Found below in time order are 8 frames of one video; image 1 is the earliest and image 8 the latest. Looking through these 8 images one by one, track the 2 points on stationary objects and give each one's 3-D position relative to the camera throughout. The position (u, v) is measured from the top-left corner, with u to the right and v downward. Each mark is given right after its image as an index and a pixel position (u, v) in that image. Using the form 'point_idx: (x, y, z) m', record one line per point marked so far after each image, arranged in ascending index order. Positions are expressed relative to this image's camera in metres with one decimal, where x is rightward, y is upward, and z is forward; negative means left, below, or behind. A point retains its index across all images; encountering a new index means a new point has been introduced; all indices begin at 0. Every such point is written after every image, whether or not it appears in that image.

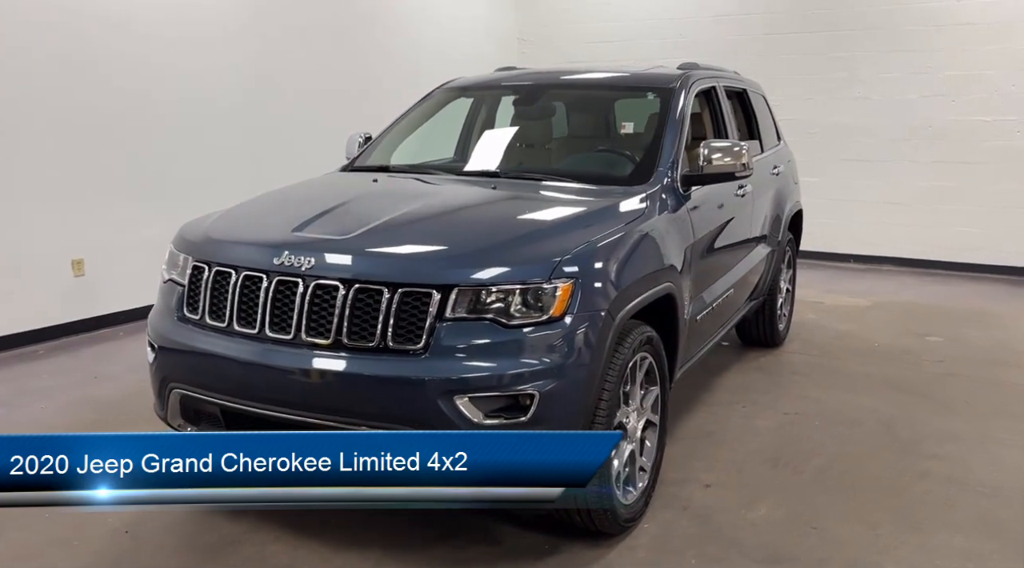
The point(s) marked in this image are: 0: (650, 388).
0: (+0.5, -0.4, +2.9) m
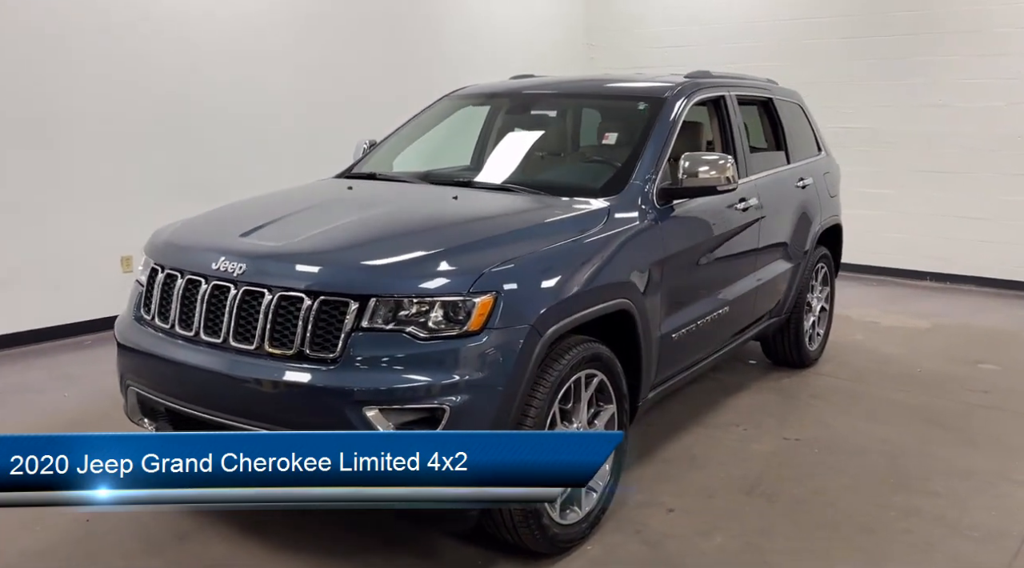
0: (+0.3, -0.4, +2.8) m
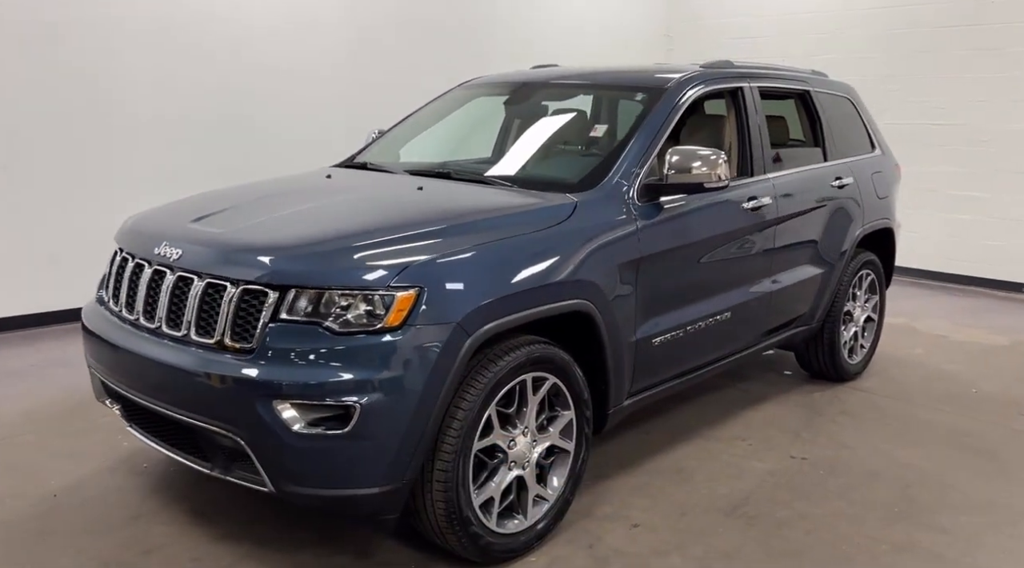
0: (+0.2, -0.4, +2.6) m
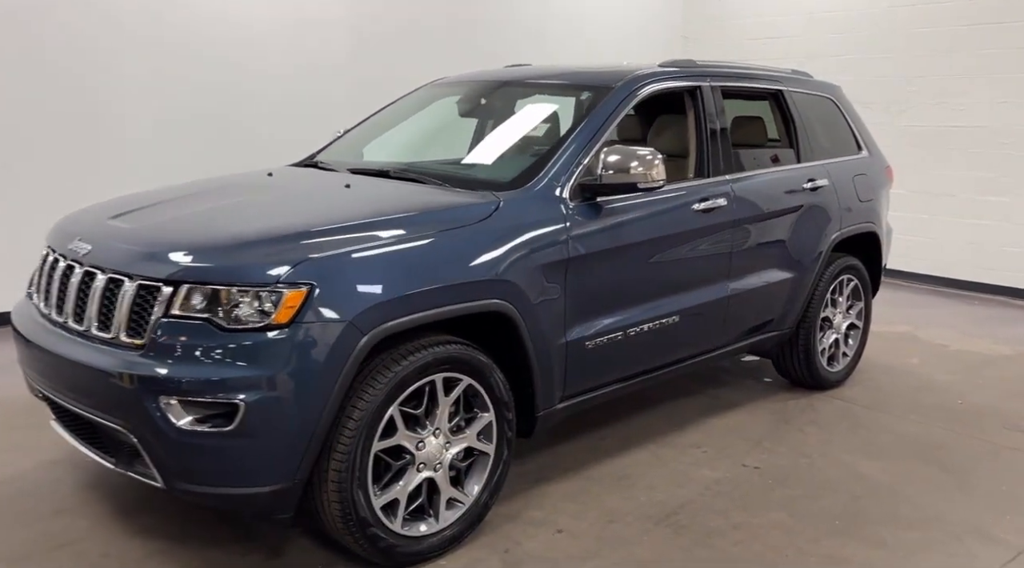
0: (-0.1, -0.4, +2.6) m
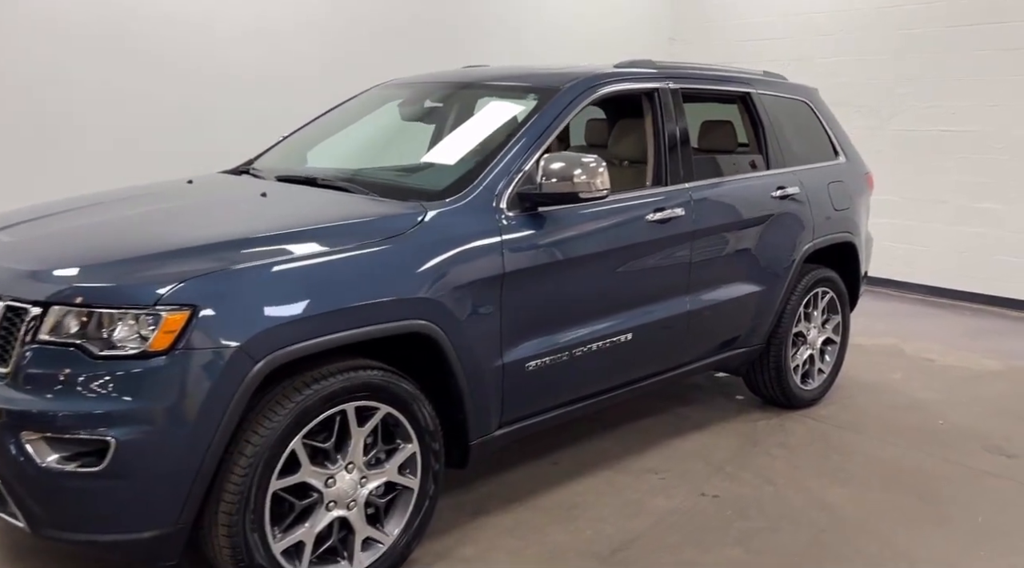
0: (-0.3, -0.5, +2.4) m
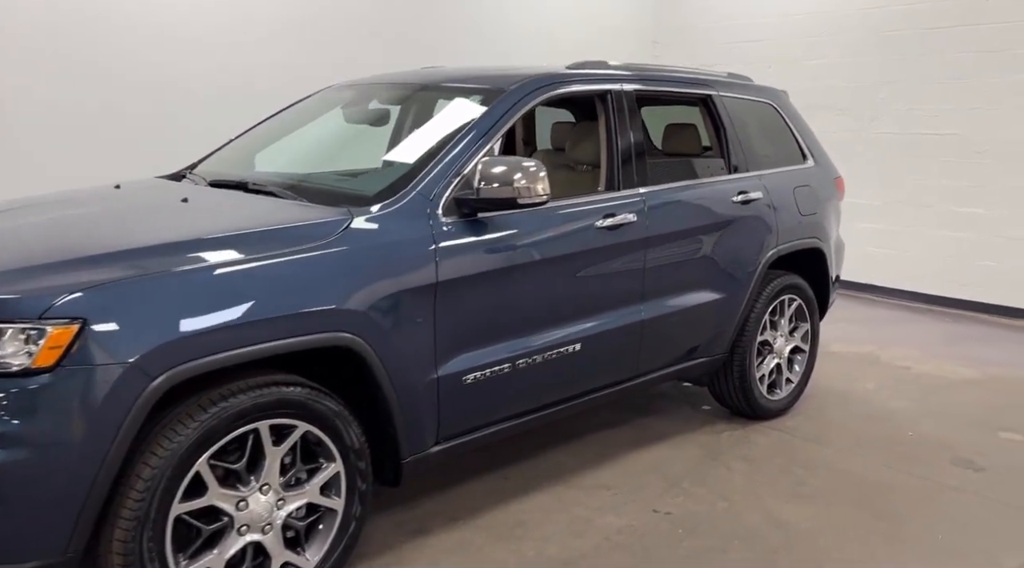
0: (-0.5, -0.5, +2.3) m
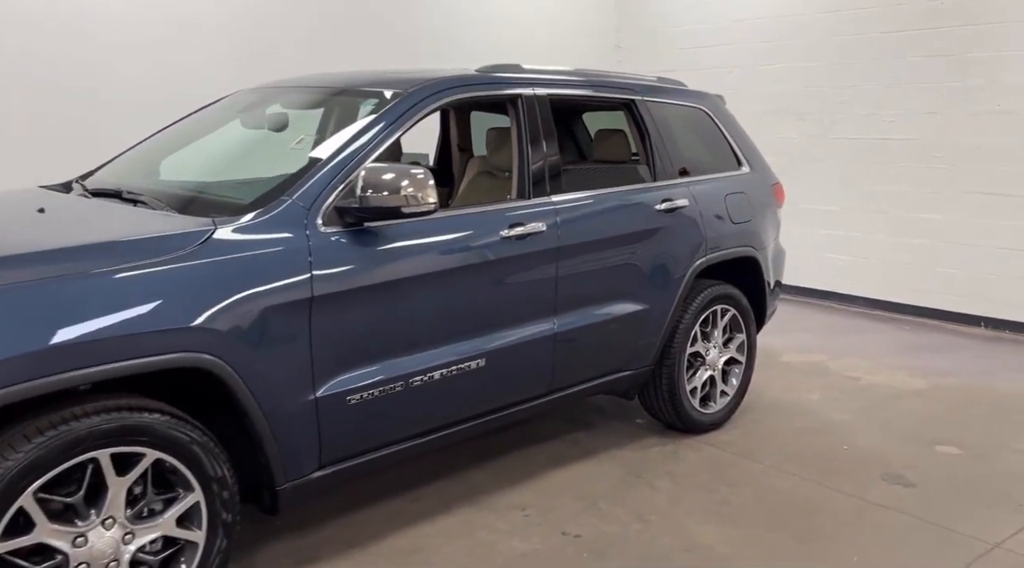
0: (-0.8, -0.5, +2.1) m
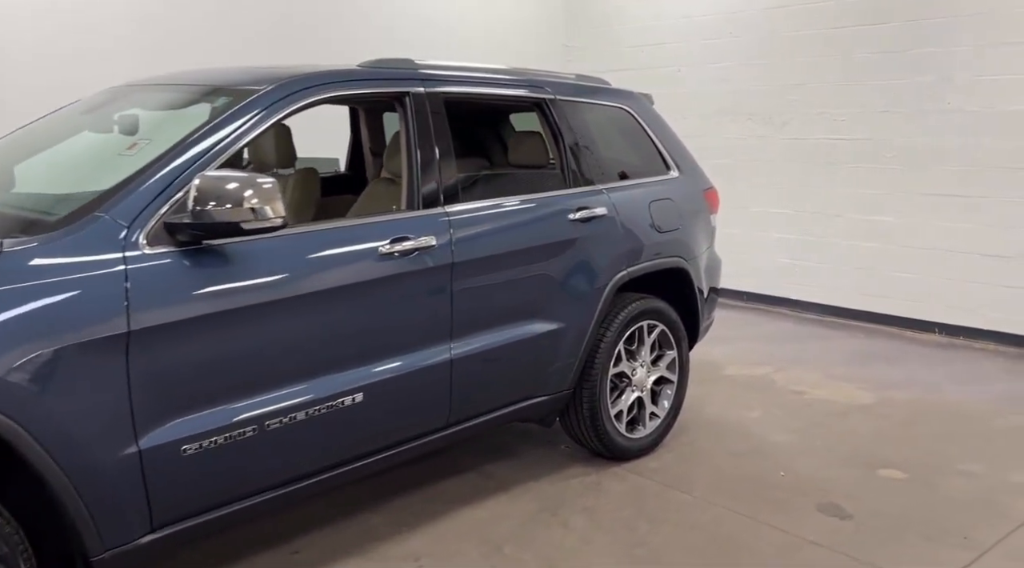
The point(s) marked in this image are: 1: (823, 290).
0: (-1.2, -0.6, +1.7) m
1: (+2.6, 0.0, +7.0) m
